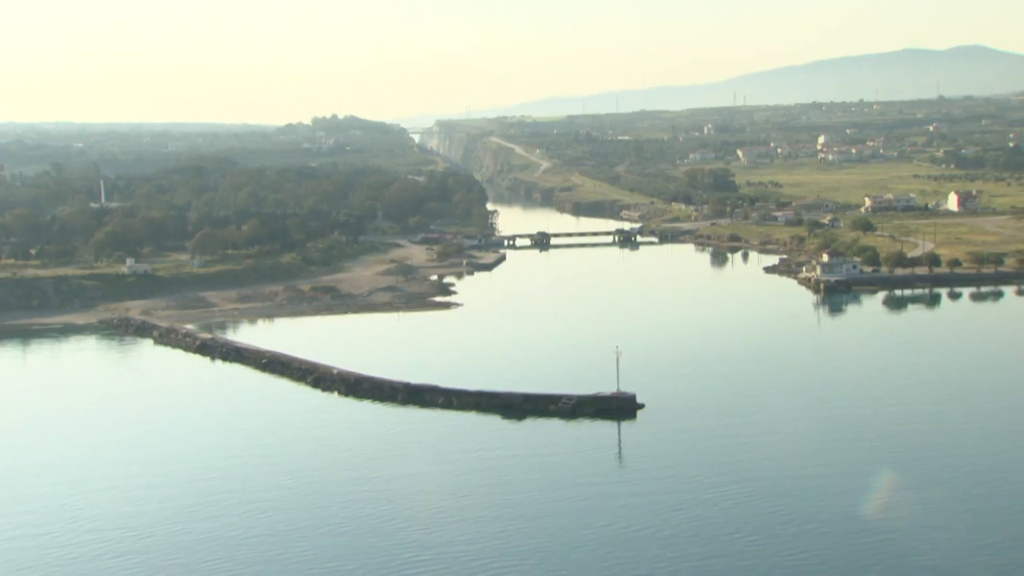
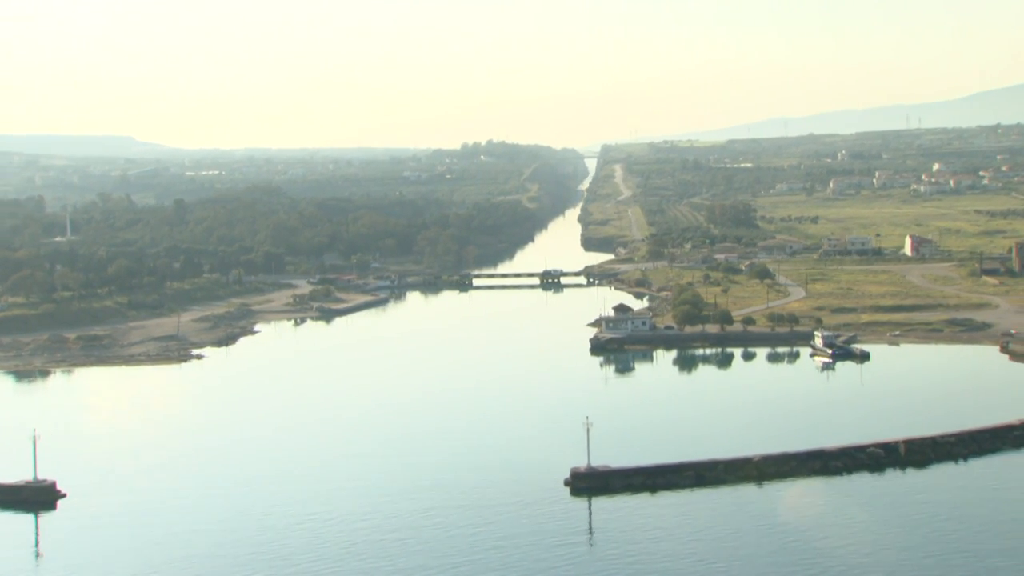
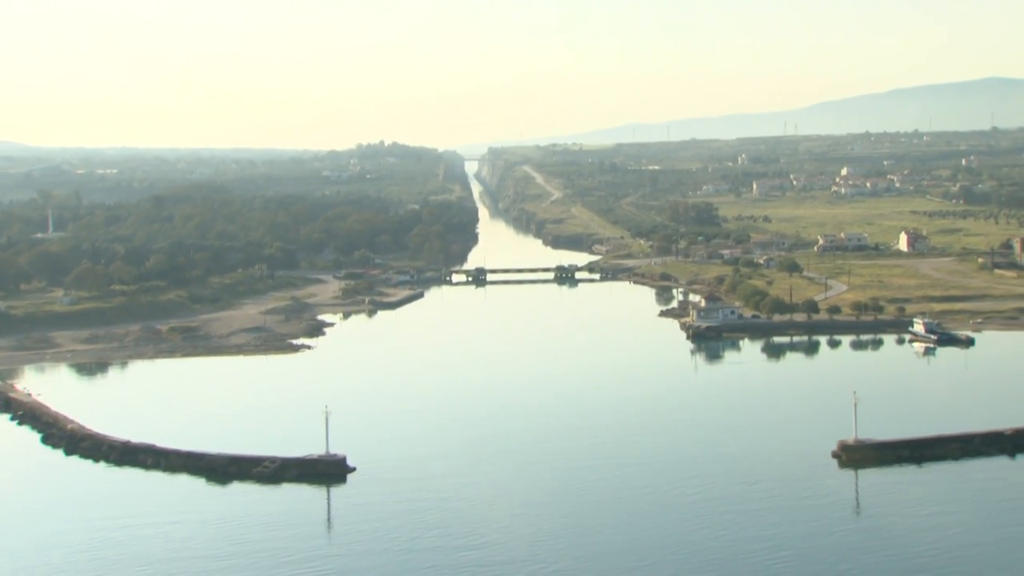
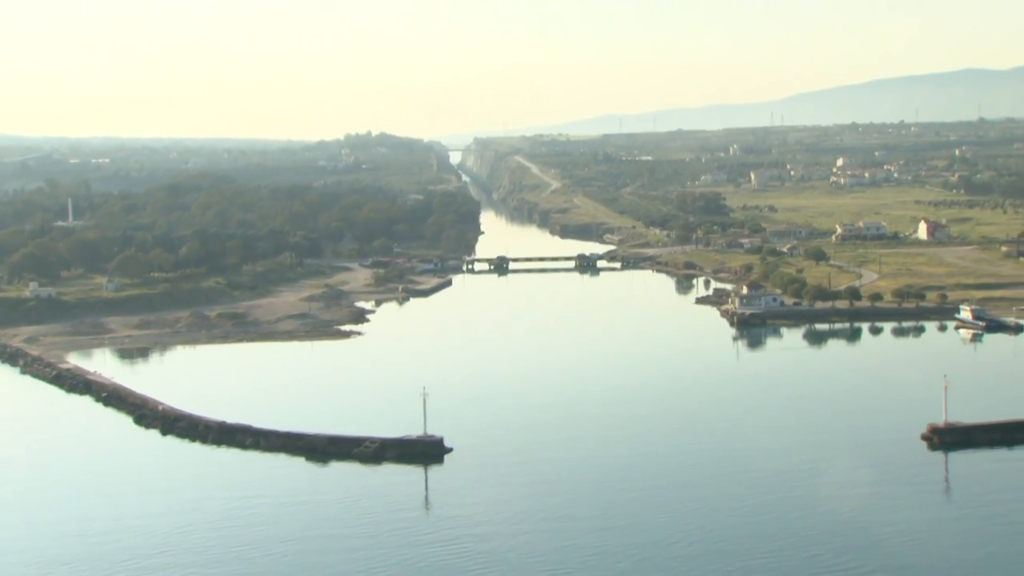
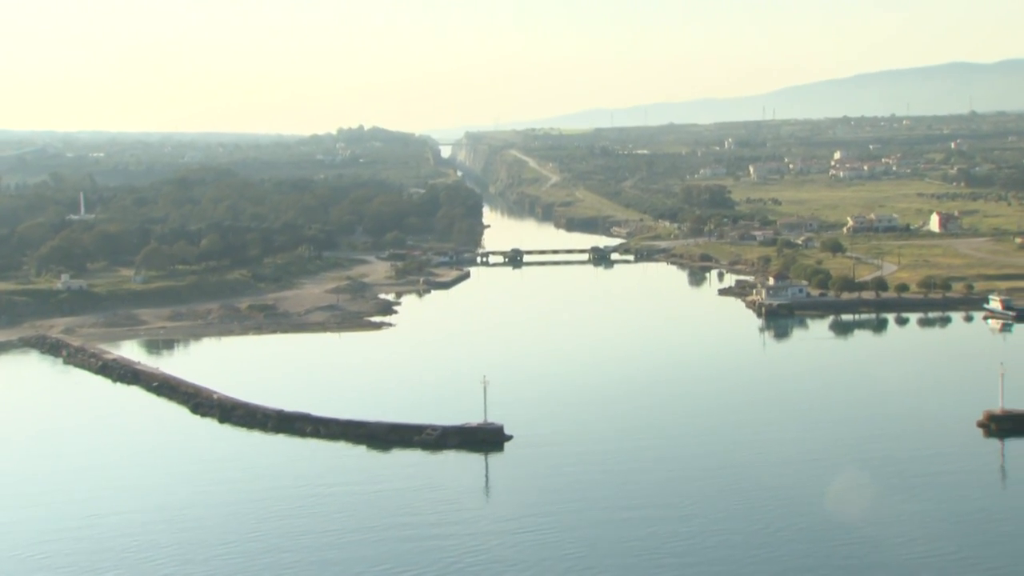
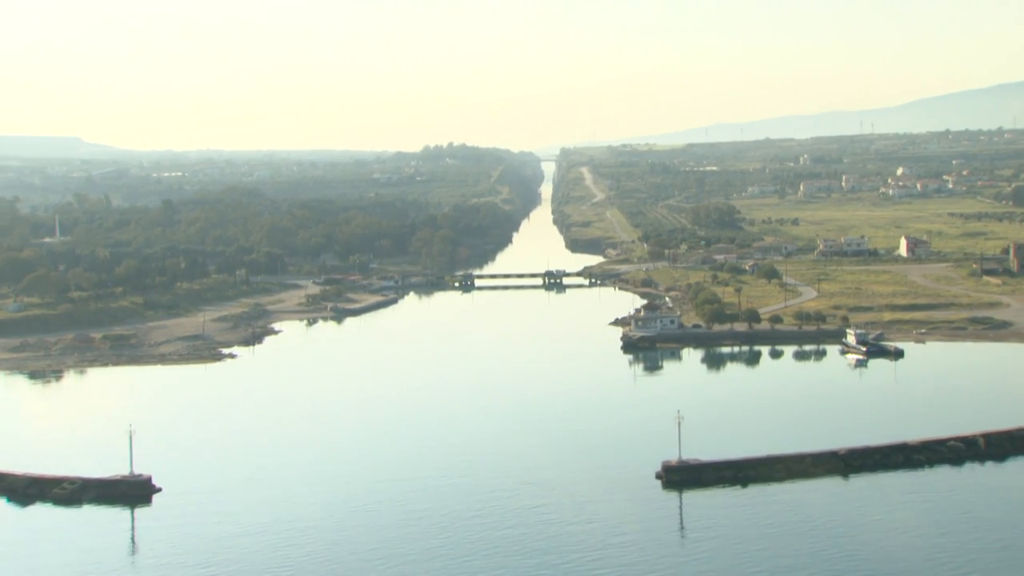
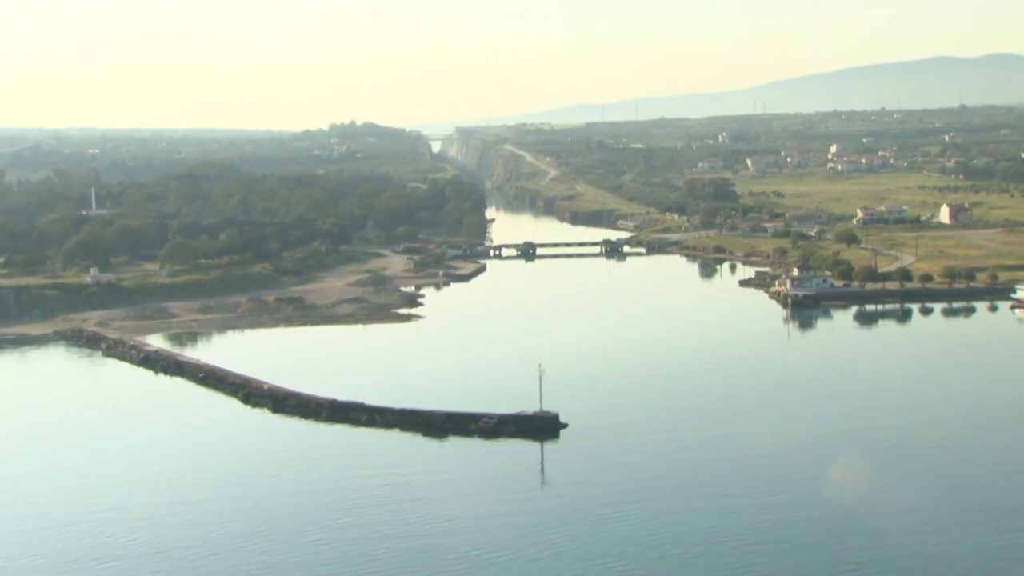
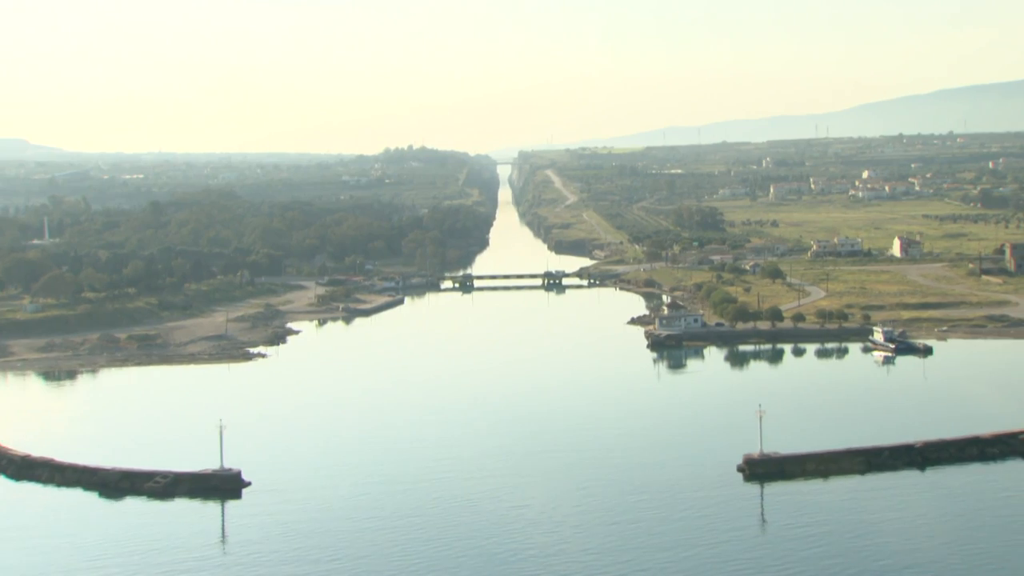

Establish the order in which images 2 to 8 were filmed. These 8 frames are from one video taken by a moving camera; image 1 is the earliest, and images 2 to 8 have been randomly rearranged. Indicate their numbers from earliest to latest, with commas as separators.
7, 5, 4, 3, 8, 6, 2
